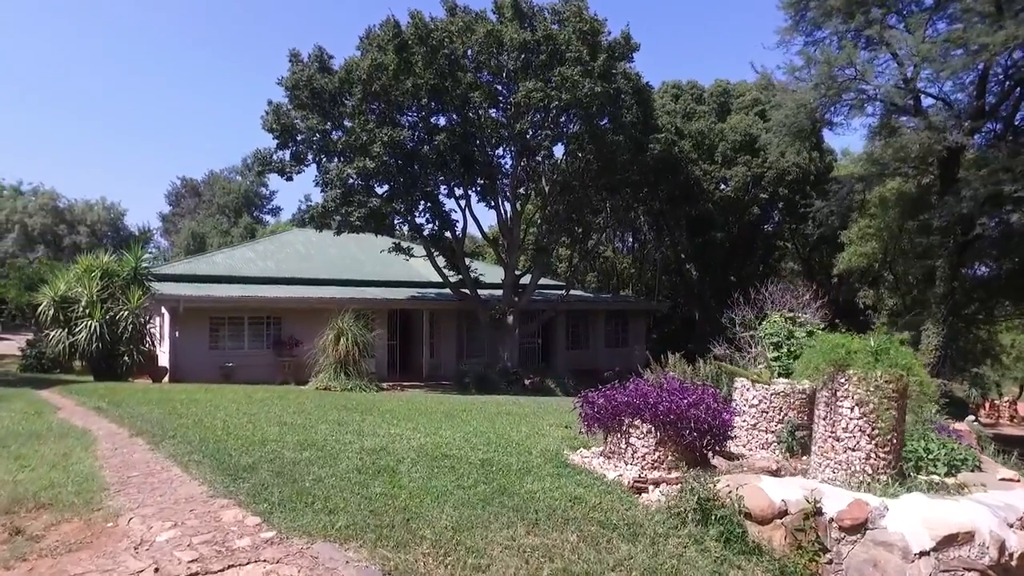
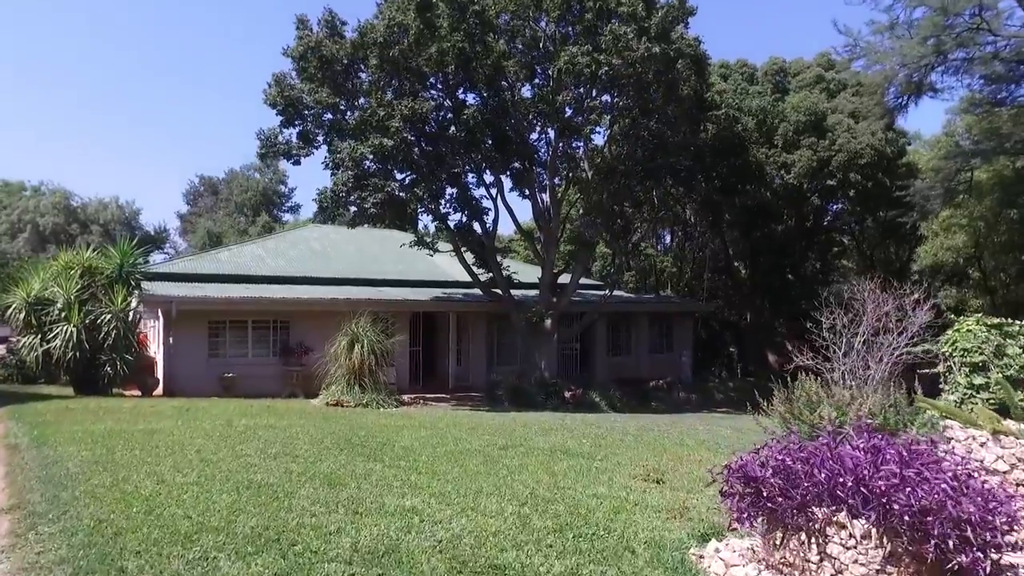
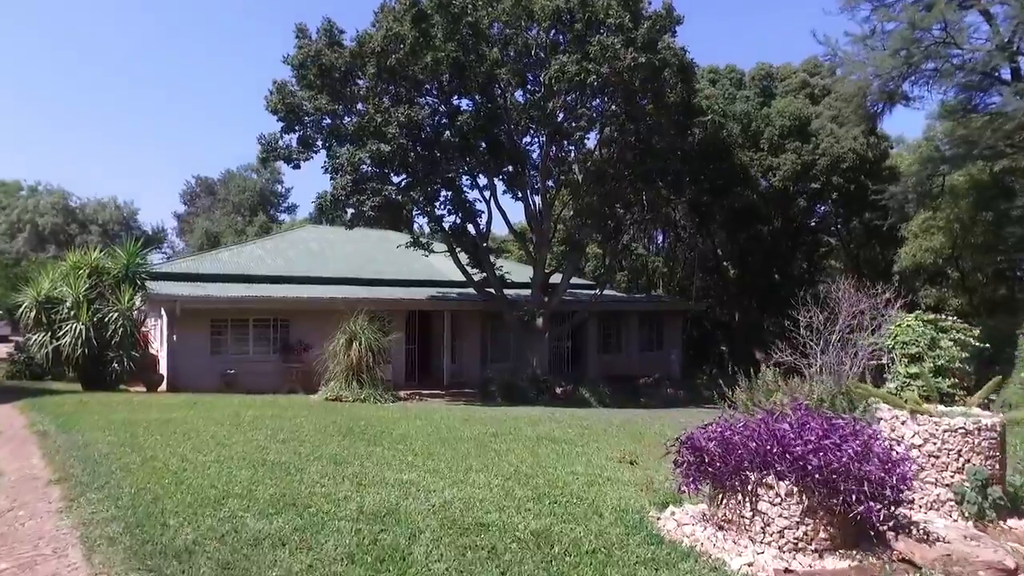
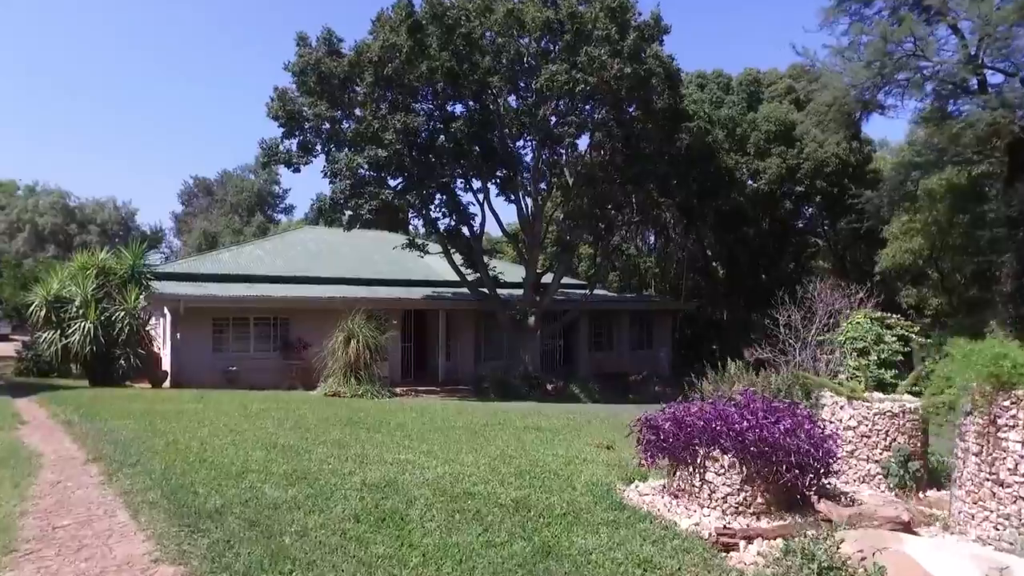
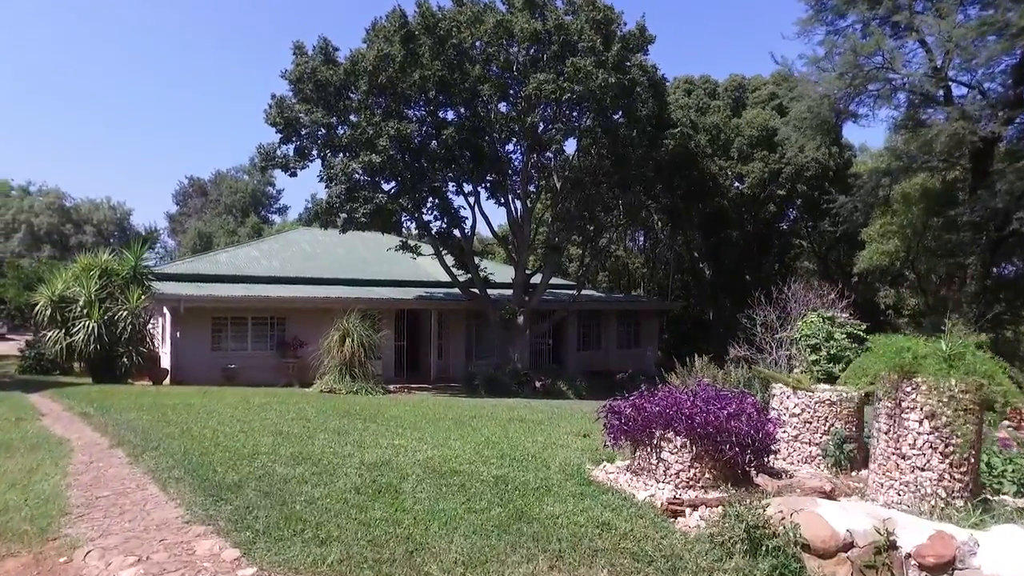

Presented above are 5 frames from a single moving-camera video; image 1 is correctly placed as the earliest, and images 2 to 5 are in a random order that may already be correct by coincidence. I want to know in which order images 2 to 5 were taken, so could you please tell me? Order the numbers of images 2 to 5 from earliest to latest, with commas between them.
5, 4, 3, 2
